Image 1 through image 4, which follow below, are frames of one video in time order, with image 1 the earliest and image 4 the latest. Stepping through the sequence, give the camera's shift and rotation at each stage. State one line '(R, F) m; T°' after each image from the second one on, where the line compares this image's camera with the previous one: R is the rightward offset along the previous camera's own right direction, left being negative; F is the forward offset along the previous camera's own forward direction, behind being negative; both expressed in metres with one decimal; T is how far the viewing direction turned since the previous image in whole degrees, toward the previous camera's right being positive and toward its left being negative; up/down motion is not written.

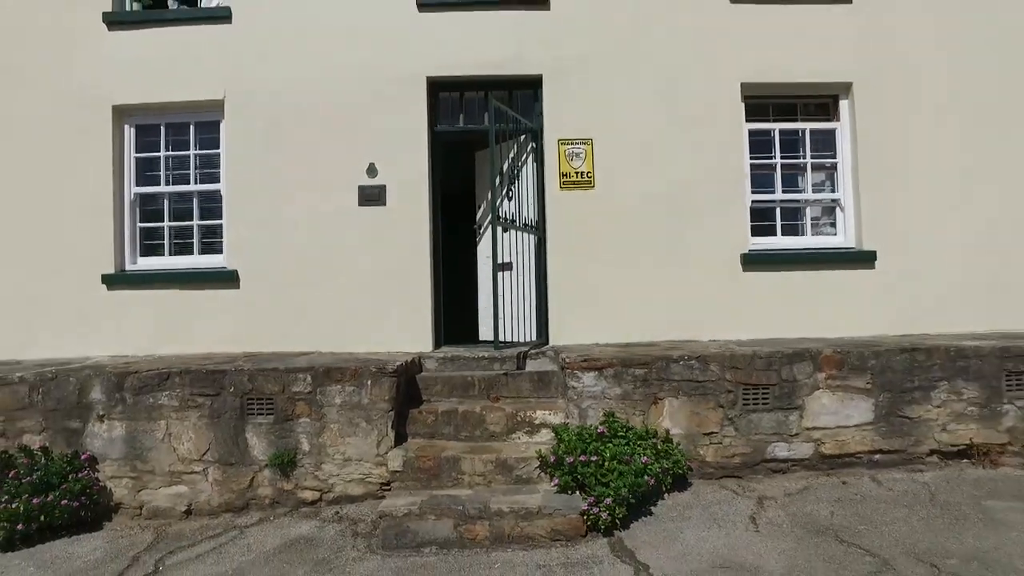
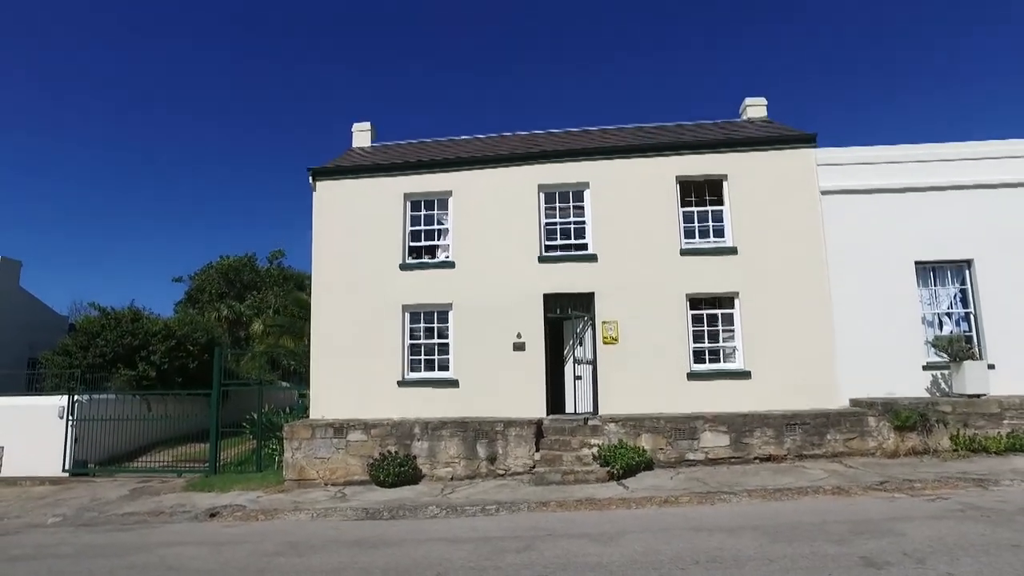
(0.0, -7.3) m; -6°
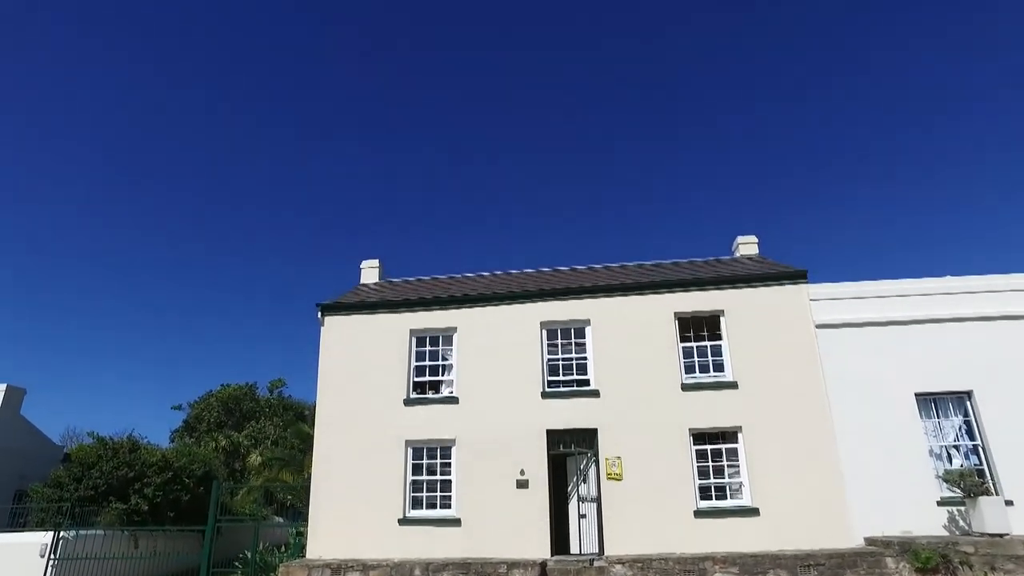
(0.0, -0.3) m; 0°
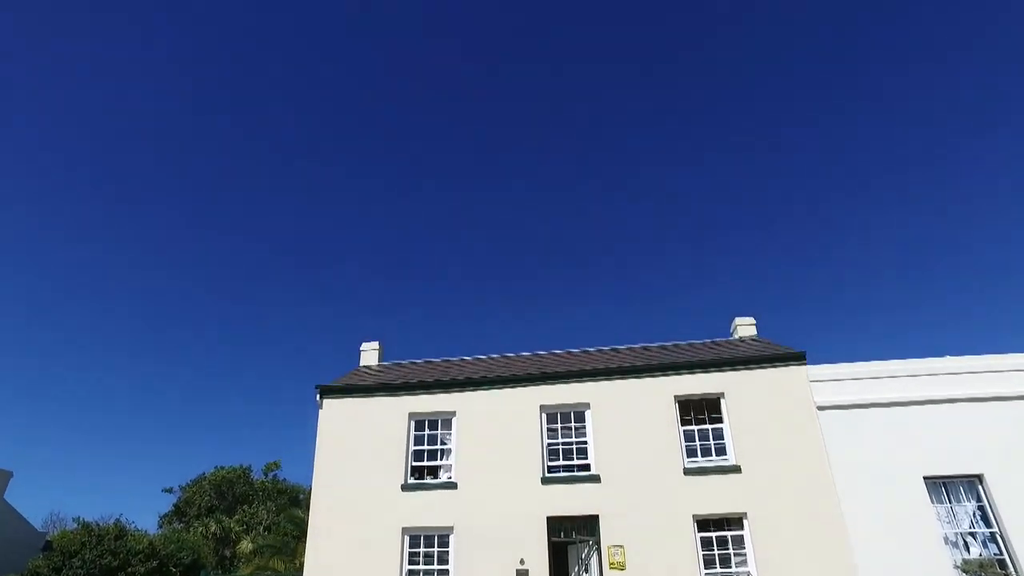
(0.0, -0.1) m; 0°
